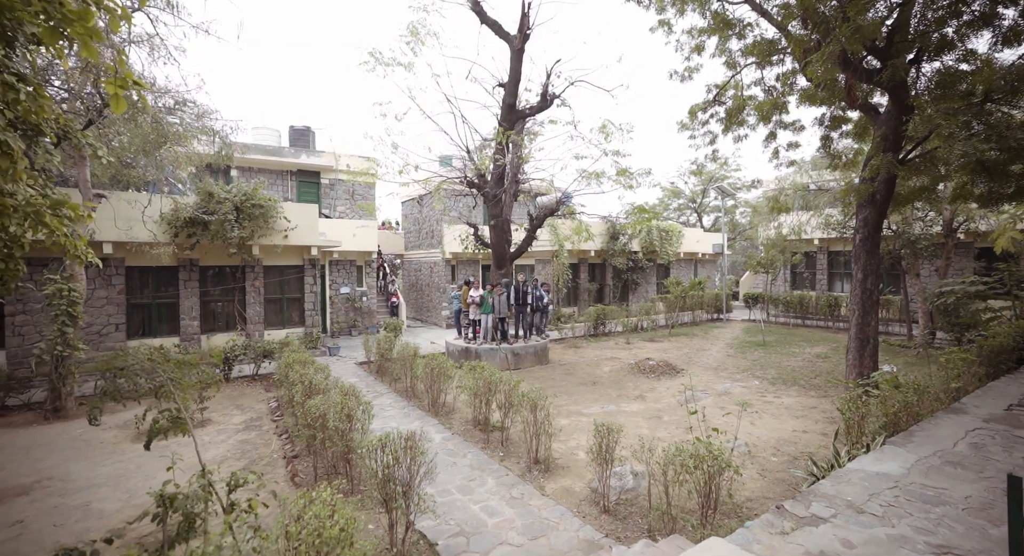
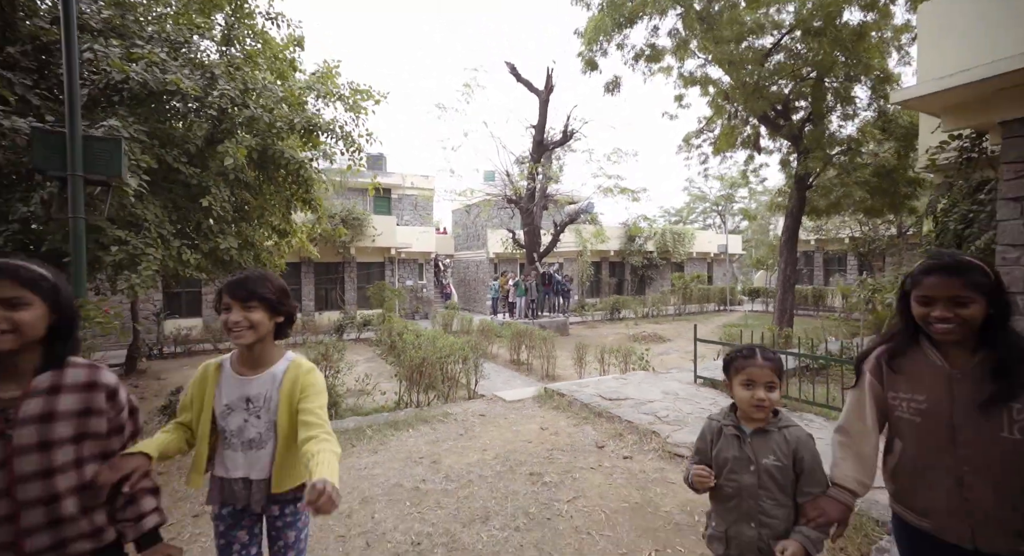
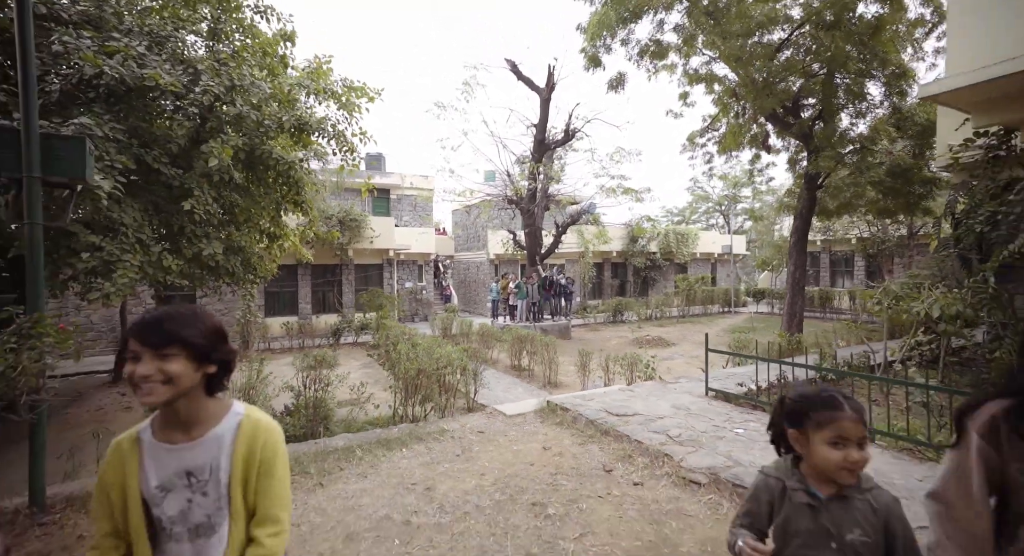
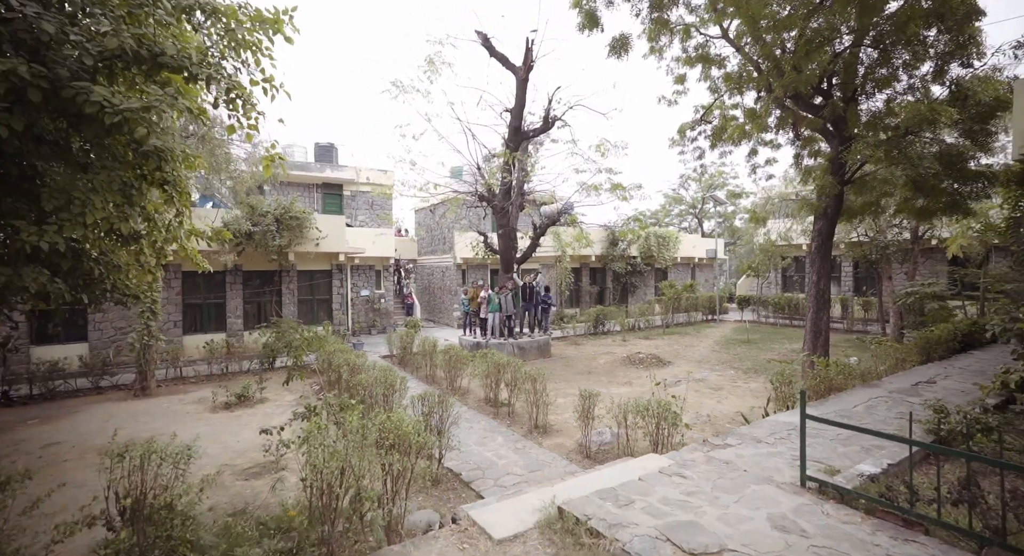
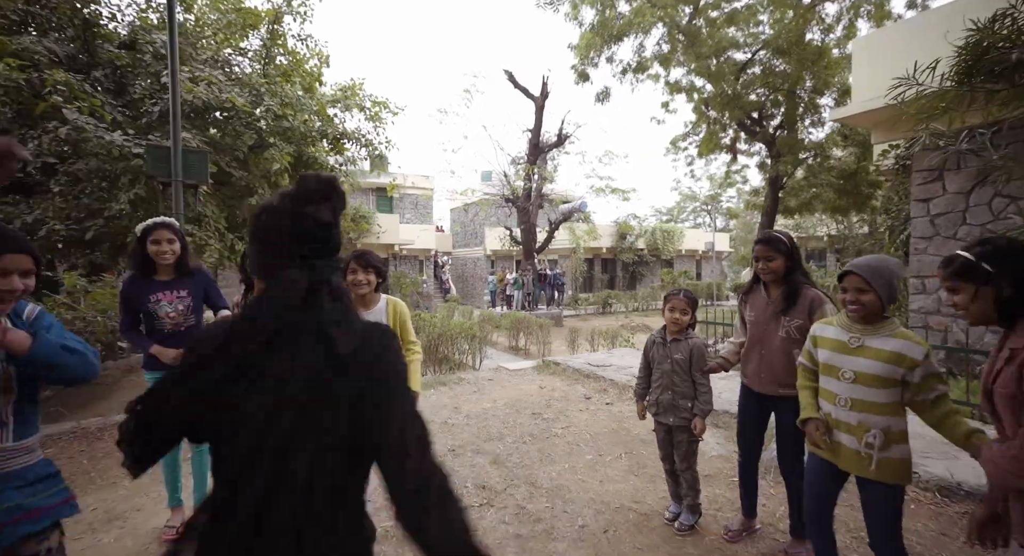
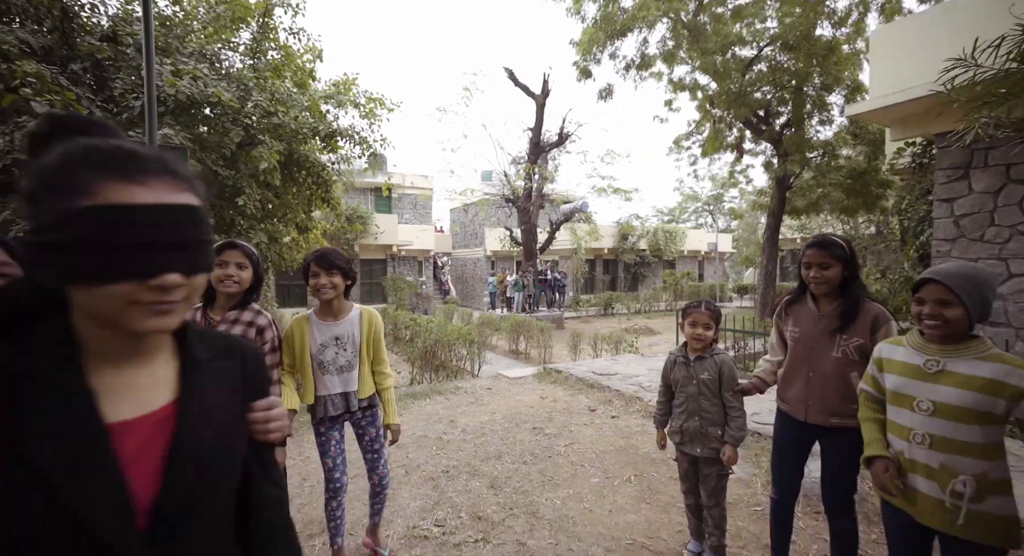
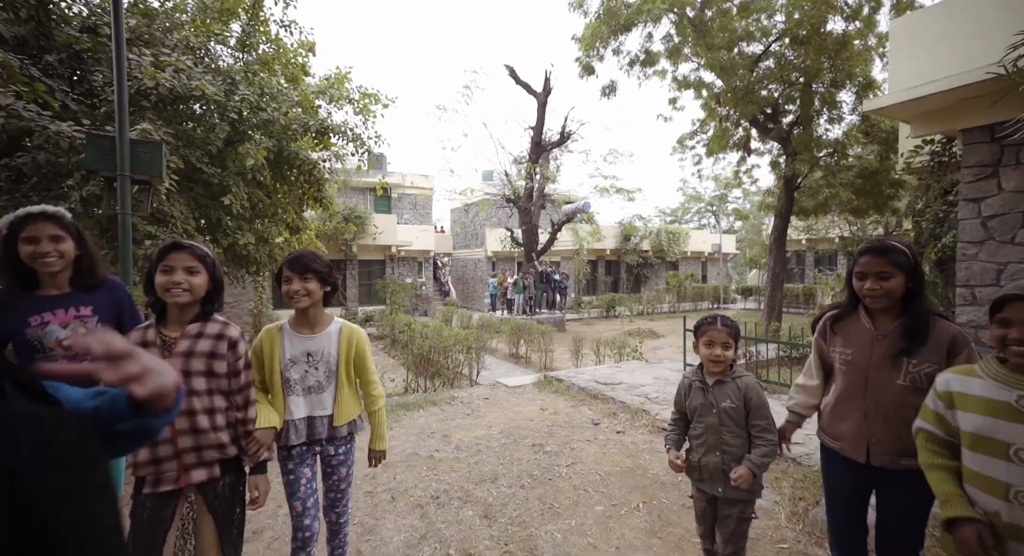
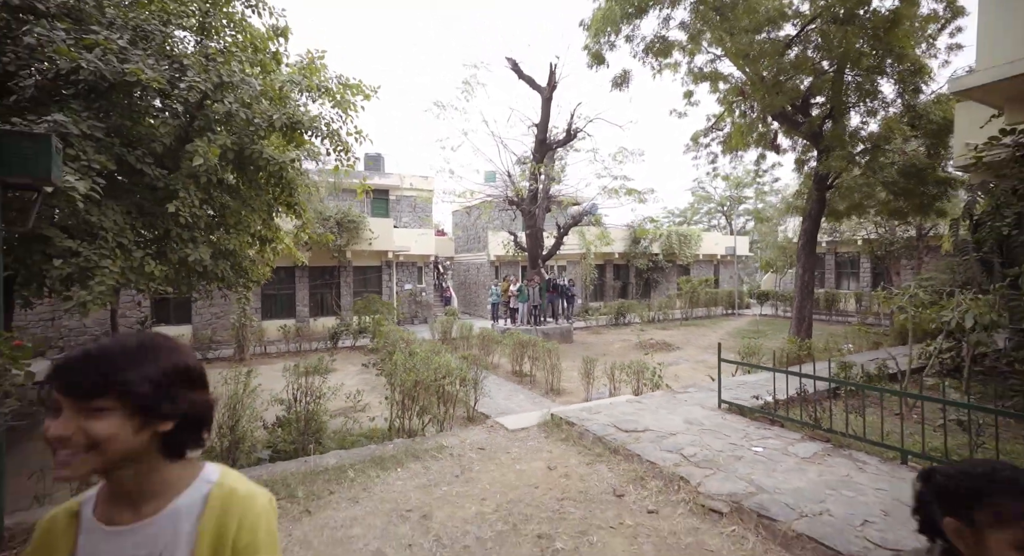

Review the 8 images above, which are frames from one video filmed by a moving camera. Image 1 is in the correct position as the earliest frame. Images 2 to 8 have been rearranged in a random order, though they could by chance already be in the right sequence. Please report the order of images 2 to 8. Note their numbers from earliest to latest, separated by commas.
4, 8, 3, 2, 7, 6, 5
